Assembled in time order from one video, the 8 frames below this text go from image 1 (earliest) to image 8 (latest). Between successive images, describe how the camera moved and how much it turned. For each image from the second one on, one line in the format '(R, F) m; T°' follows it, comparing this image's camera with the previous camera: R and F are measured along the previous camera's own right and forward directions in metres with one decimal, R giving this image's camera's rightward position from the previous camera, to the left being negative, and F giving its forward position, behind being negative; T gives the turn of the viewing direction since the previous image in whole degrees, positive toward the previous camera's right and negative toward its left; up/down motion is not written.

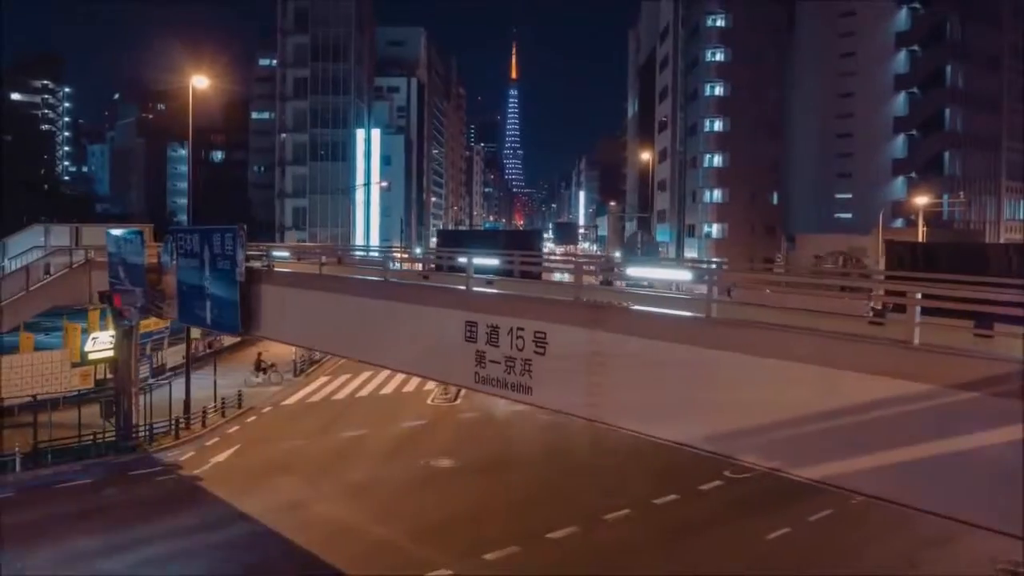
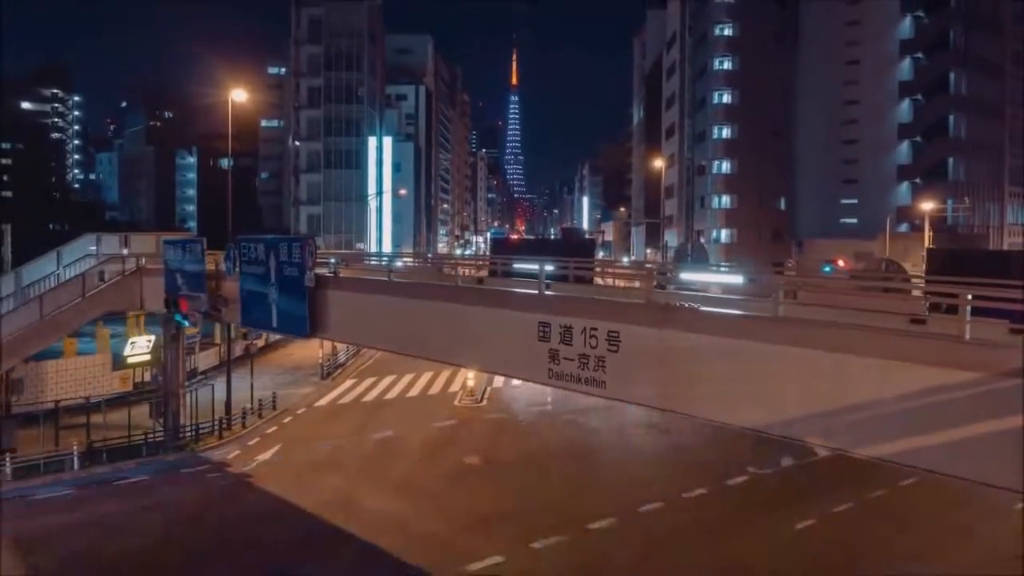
(-0.8, -0.9) m; 0°
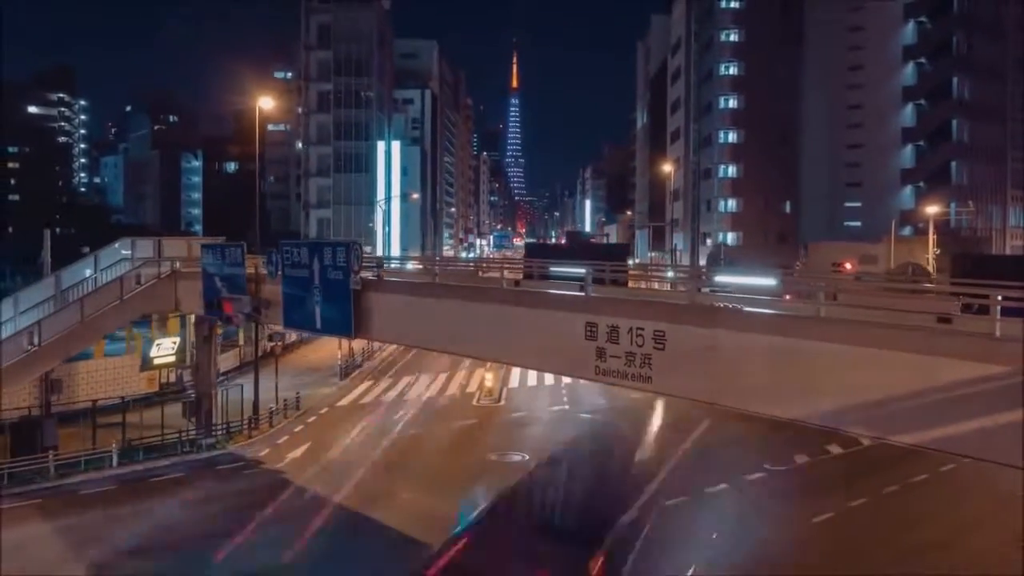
(-0.6, -0.6) m; 0°
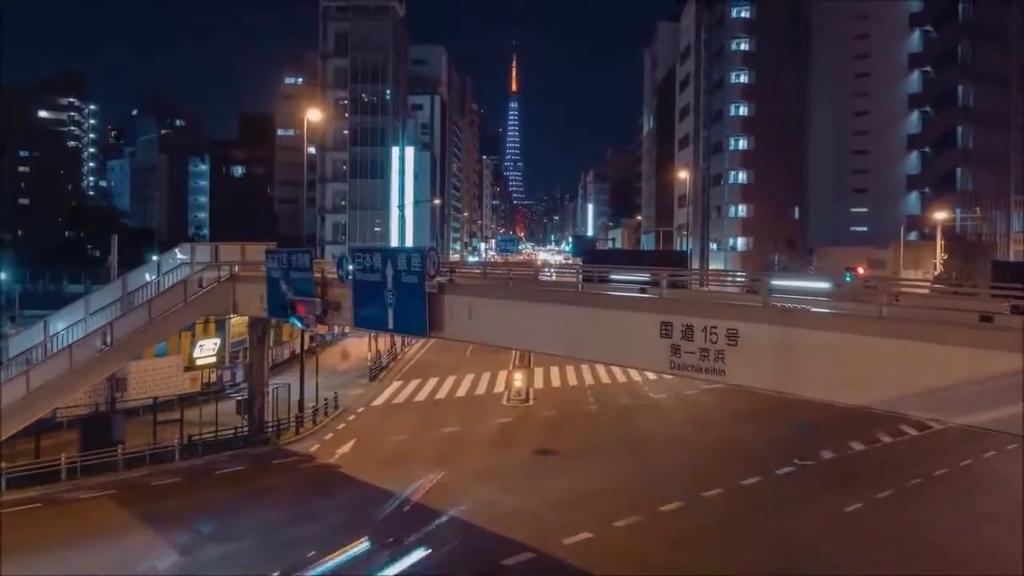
(-1.2, -1.1) m; 0°
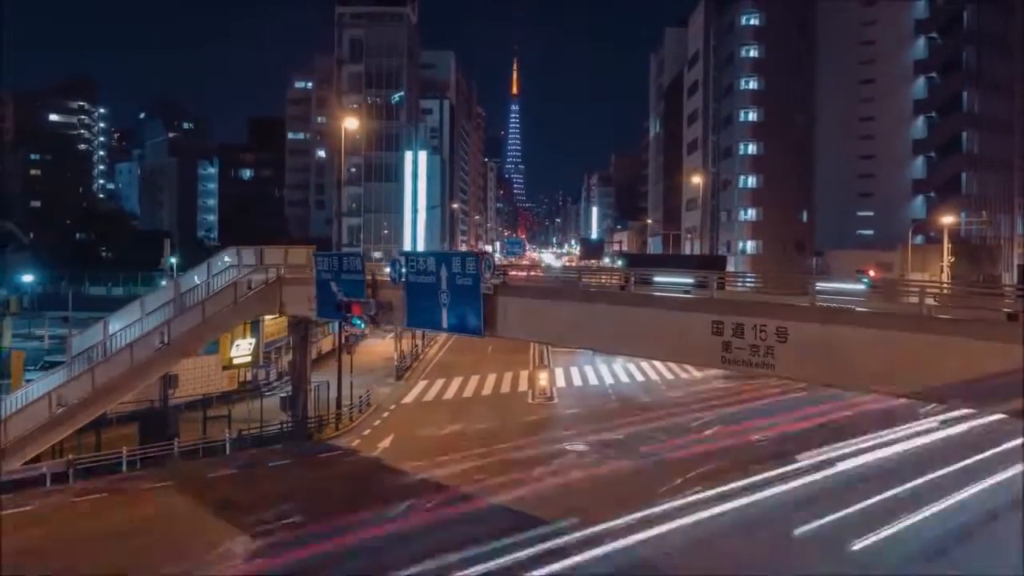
(-1.0, -1.0) m; 0°
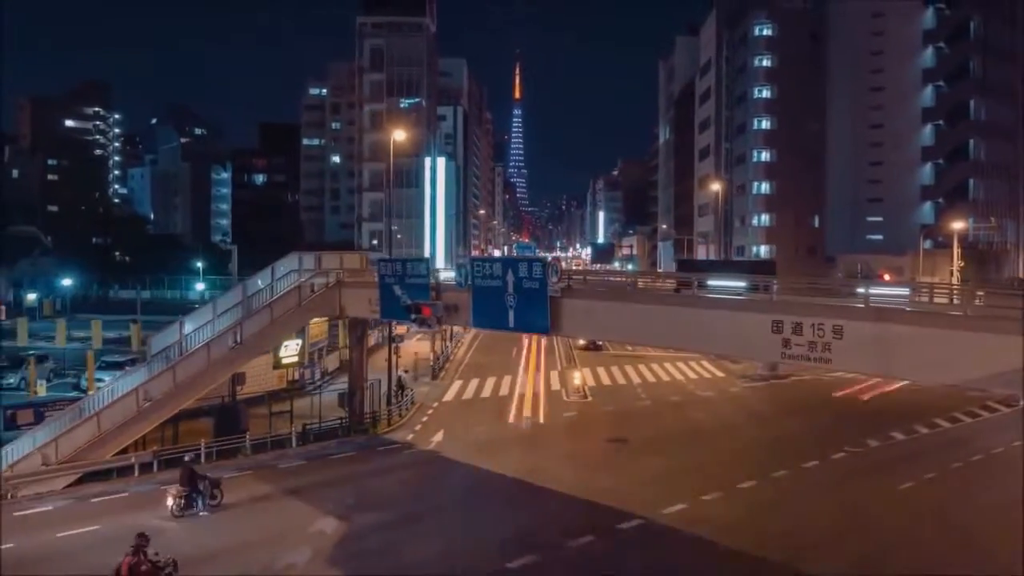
(-1.3, -1.4) m; 0°
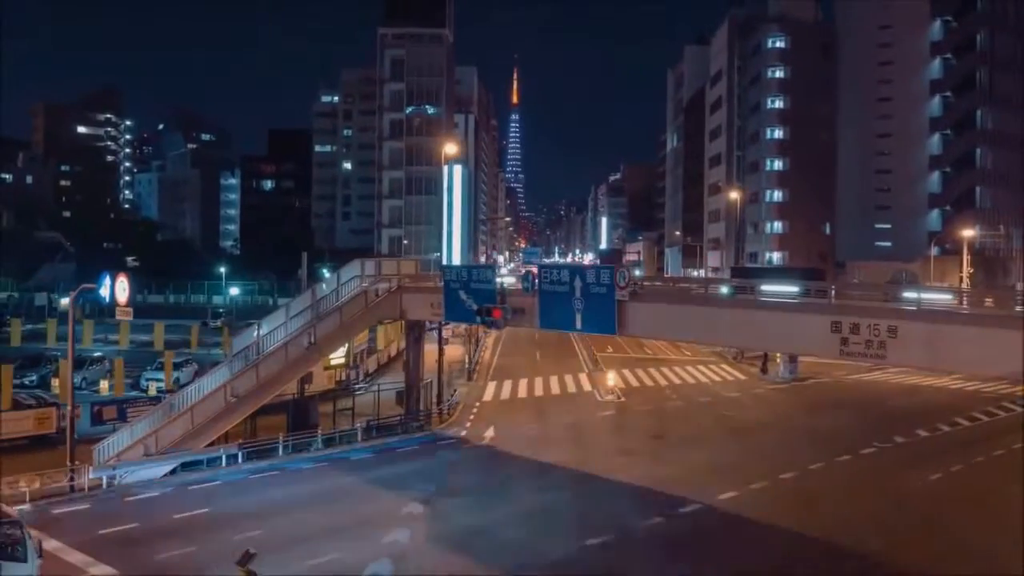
(-1.7, -1.6) m; 0°
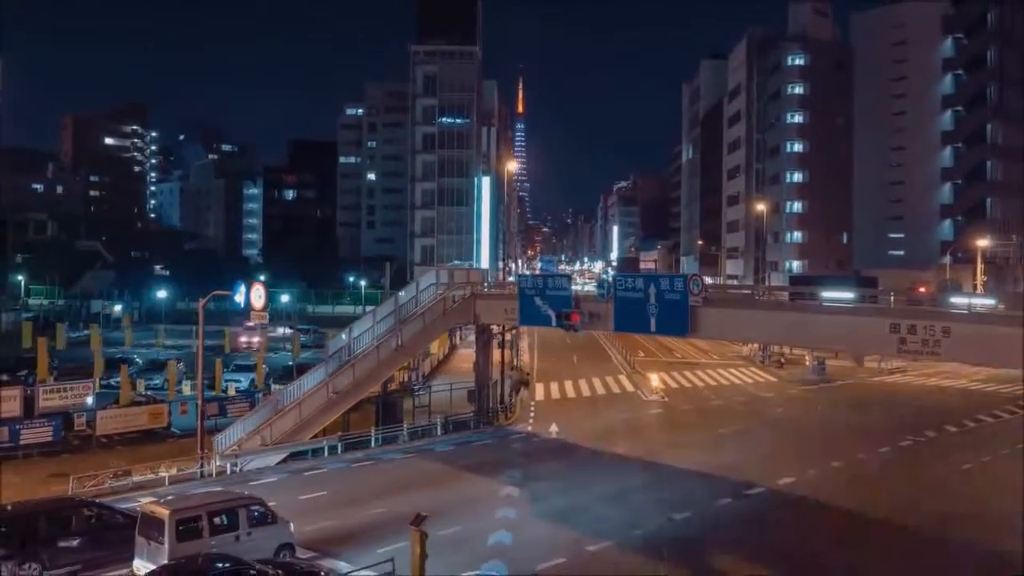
(-2.1, -2.4) m; 0°
